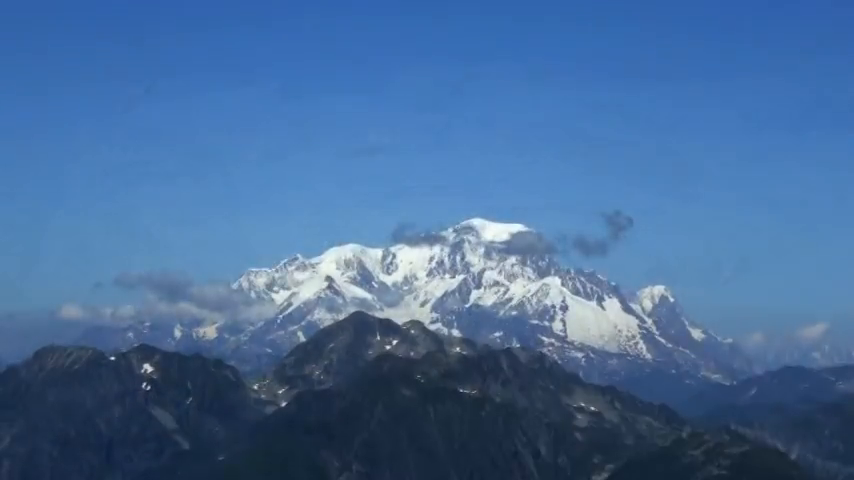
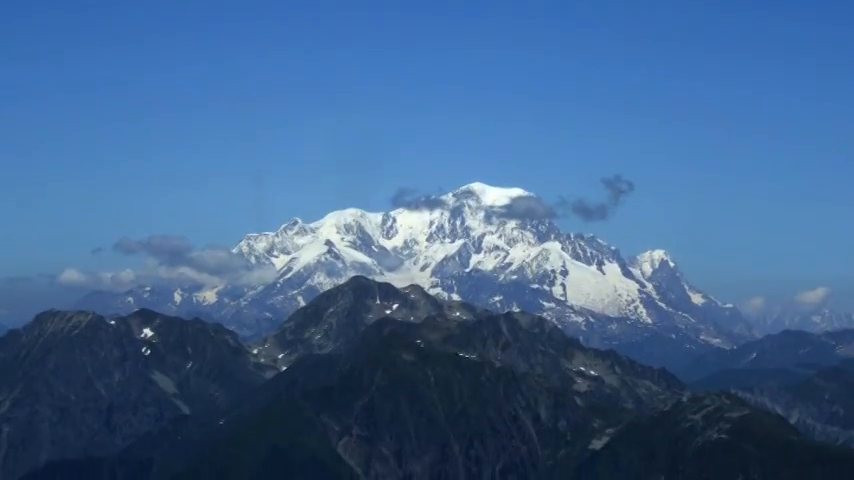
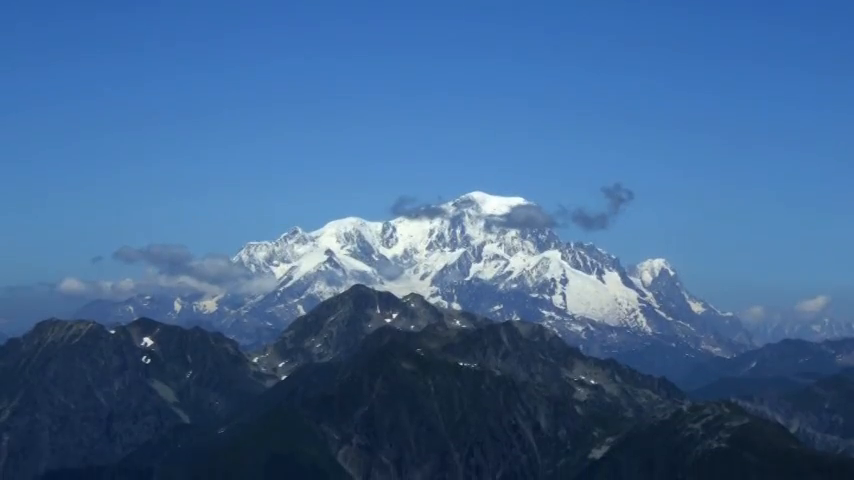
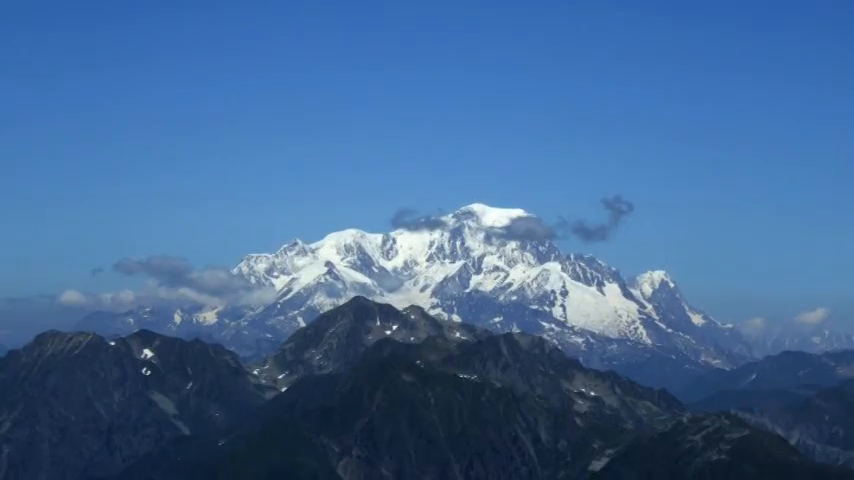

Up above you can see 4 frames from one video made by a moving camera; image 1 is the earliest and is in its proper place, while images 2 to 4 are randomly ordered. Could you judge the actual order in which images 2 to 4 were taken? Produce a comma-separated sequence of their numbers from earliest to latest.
4, 3, 2
